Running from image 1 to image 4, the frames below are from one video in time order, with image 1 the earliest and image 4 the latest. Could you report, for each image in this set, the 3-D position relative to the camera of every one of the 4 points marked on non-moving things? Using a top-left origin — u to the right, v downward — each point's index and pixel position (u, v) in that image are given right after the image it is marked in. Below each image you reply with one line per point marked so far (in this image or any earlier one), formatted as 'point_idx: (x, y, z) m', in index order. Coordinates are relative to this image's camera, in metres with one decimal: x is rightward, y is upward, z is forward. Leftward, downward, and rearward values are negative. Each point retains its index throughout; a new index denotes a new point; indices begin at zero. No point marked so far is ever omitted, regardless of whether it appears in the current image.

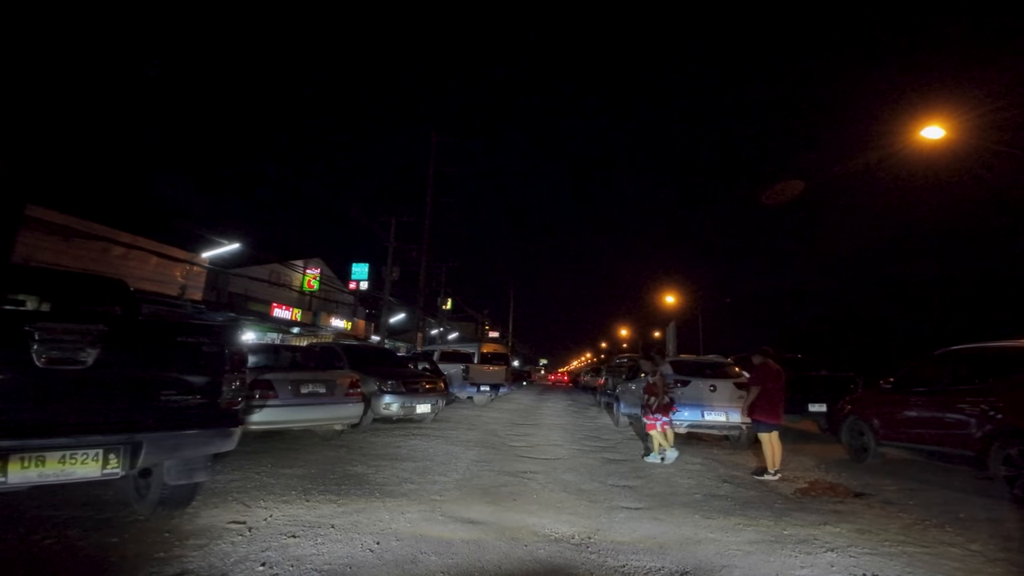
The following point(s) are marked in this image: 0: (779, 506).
0: (+2.7, -2.2, +6.1) m
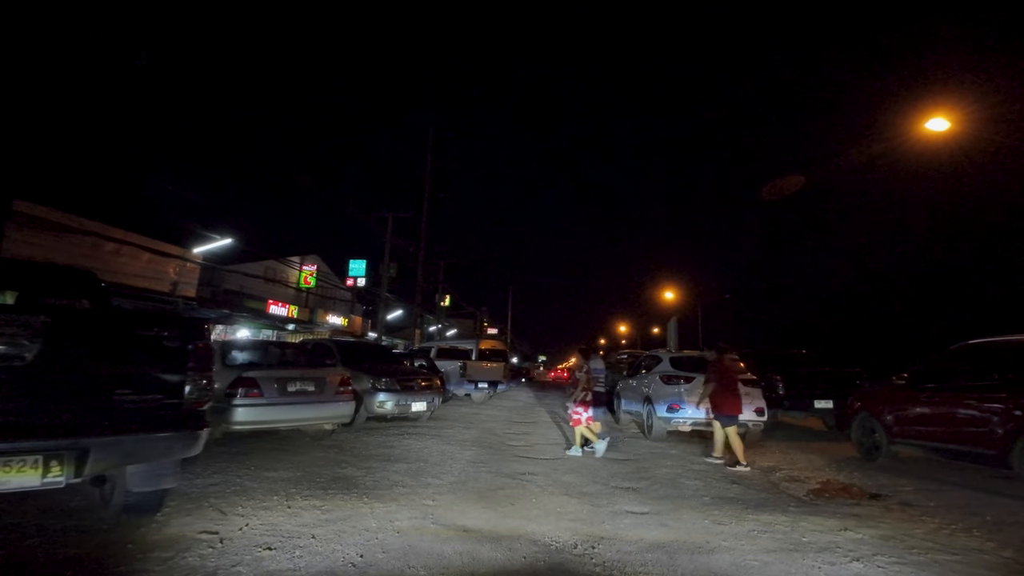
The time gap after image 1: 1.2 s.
0: (+2.7, -2.1, +5.8) m
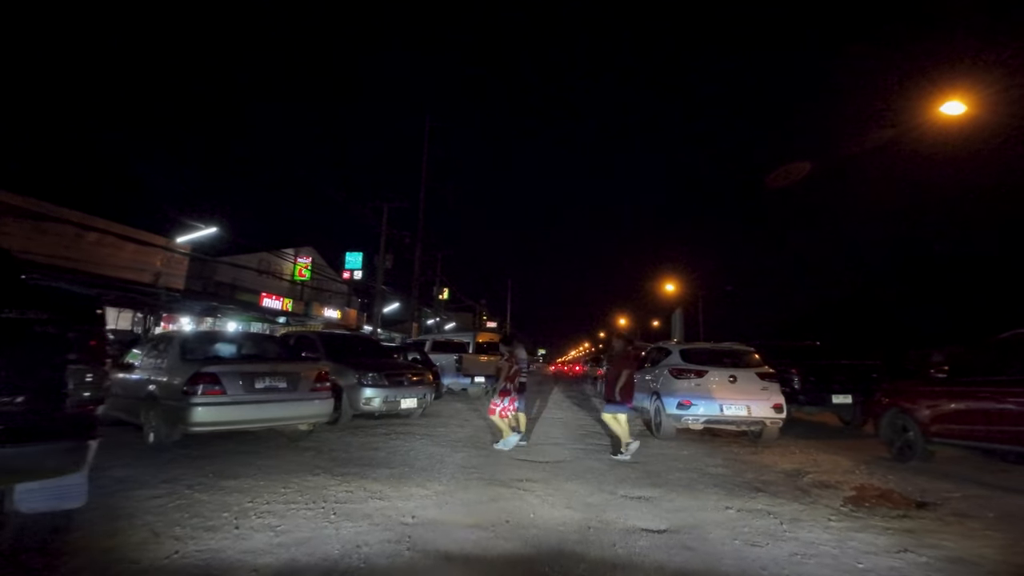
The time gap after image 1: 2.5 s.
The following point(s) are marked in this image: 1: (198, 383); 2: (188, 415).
0: (+2.7, -1.9, +5.0) m
1: (-3.4, -1.0, +6.4) m
2: (-3.4, -1.3, +6.4) m
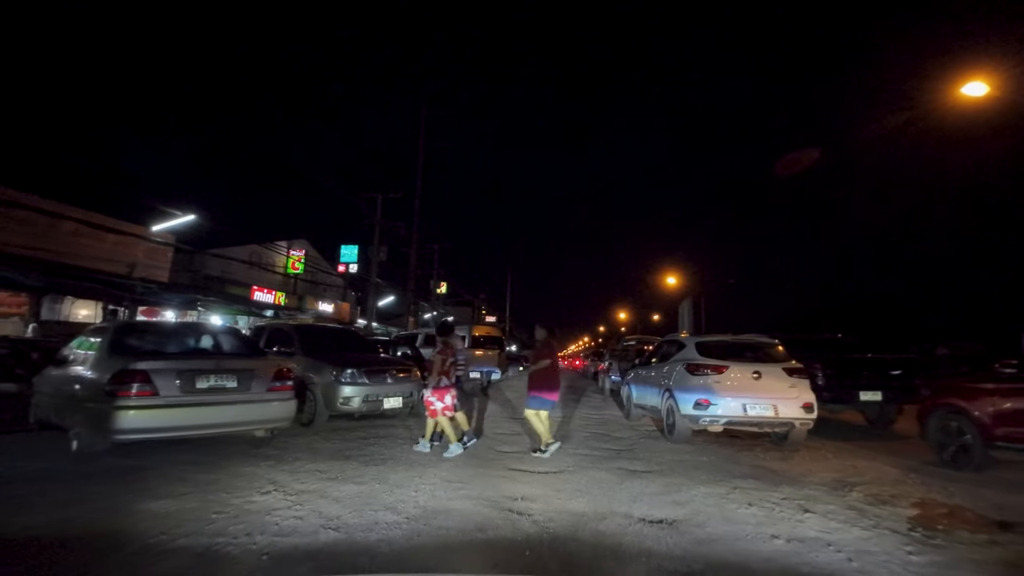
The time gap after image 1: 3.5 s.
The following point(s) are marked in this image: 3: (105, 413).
0: (+2.6, -1.7, +3.9) m
1: (-3.4, -0.8, +5.4) m
2: (-3.5, -1.2, +5.3) m
3: (-3.6, -1.1, +5.3) m
